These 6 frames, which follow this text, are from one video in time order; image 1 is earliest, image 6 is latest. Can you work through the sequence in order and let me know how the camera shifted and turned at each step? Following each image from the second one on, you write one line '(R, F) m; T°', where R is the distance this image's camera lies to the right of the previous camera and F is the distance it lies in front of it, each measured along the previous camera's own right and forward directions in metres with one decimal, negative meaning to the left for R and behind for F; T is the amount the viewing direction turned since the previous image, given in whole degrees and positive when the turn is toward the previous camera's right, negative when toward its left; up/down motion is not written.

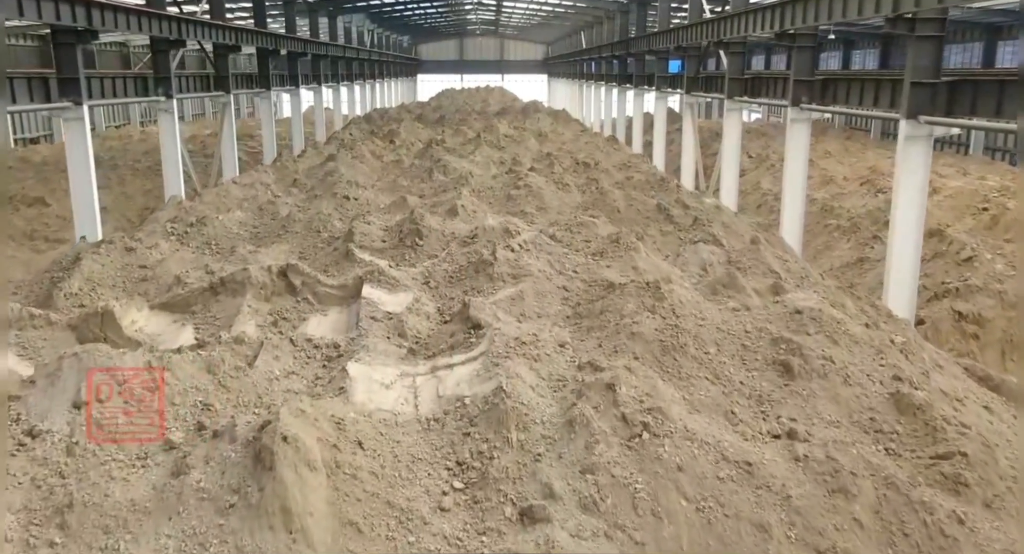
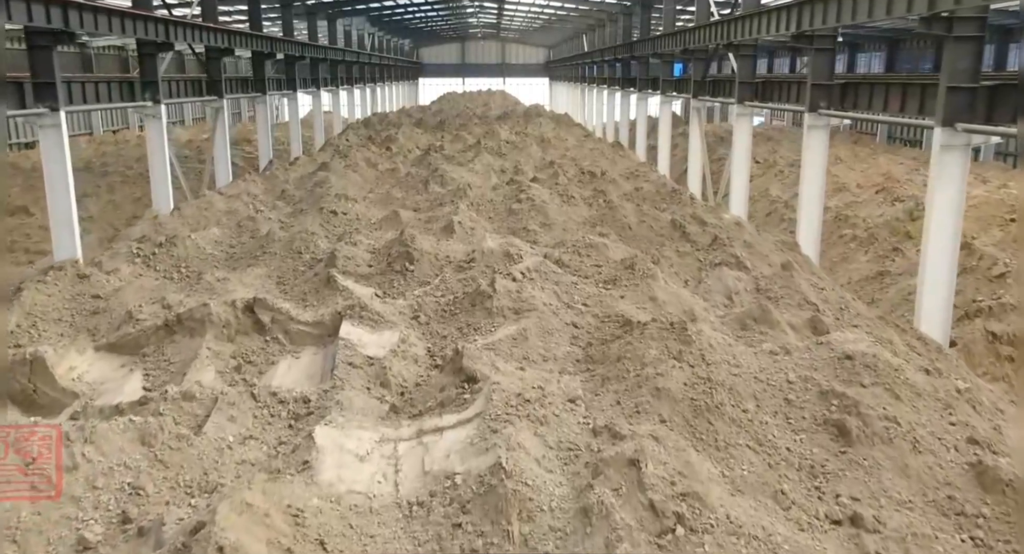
(0.0, +1.2) m; 0°
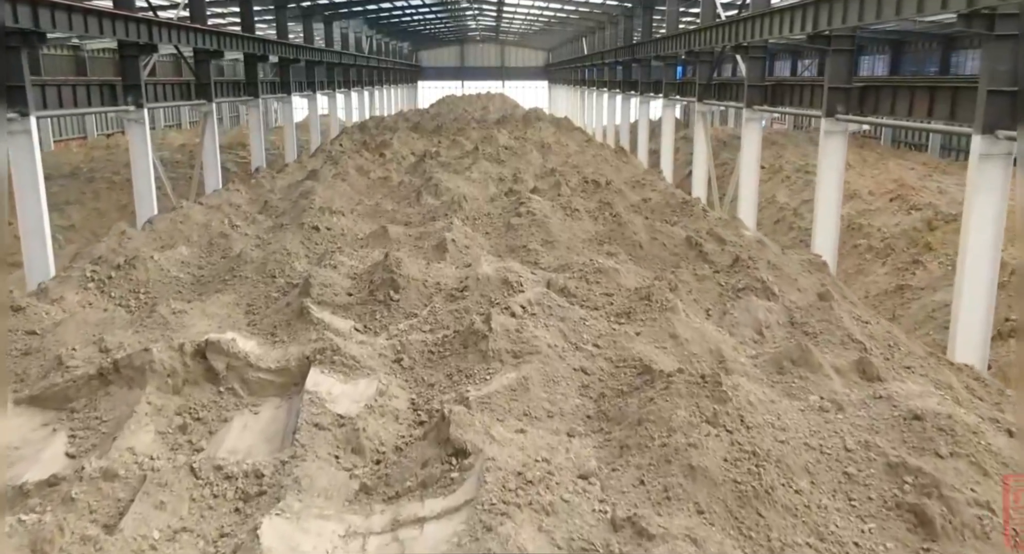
(0.0, +1.2) m; 0°
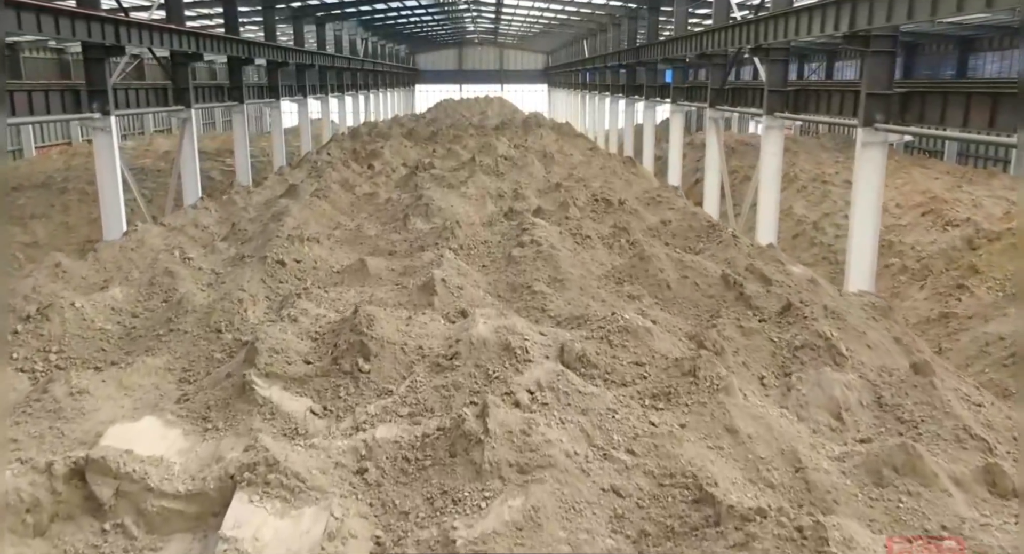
(0.0, +2.0) m; 0°
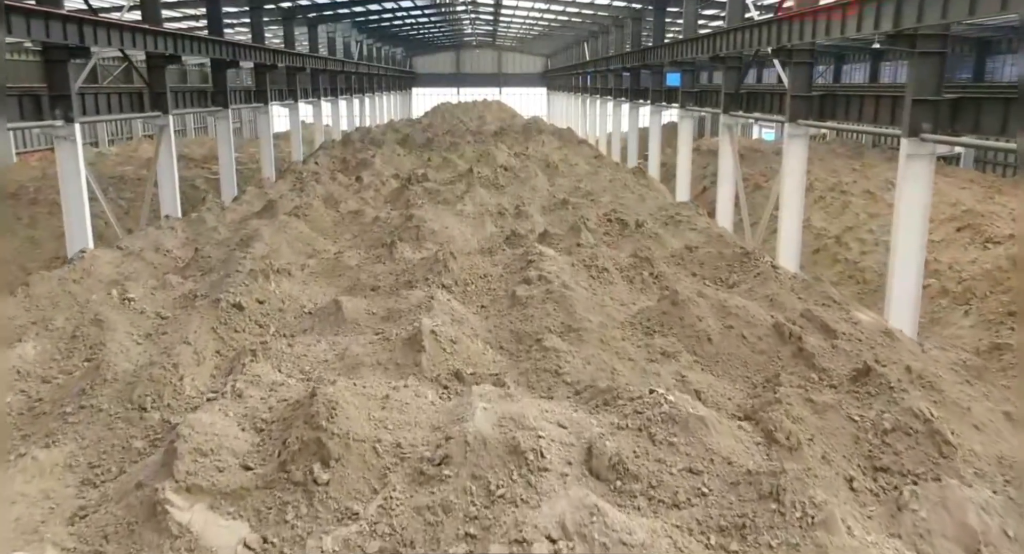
(-0.1, +1.8) m; 0°
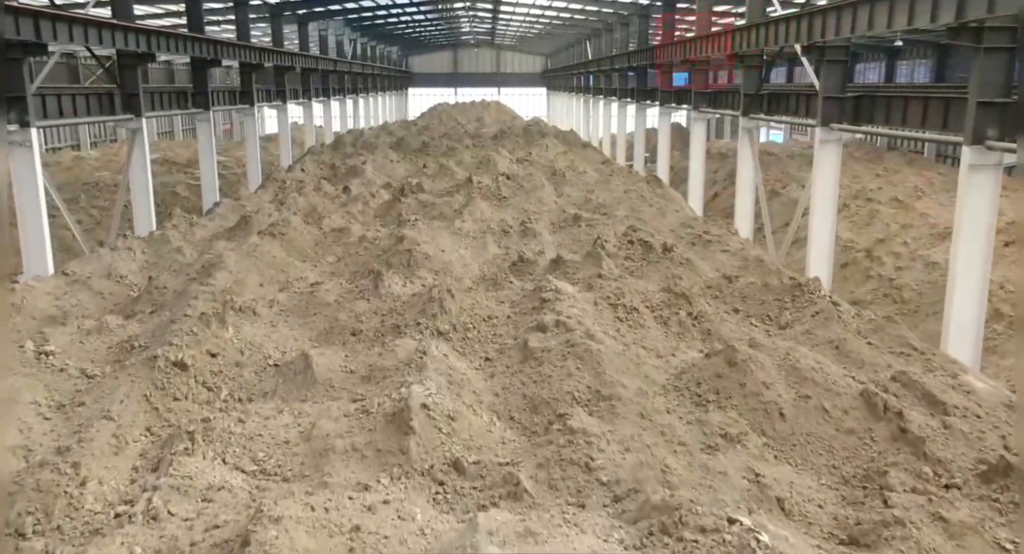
(-0.1, +1.8) m; 0°
